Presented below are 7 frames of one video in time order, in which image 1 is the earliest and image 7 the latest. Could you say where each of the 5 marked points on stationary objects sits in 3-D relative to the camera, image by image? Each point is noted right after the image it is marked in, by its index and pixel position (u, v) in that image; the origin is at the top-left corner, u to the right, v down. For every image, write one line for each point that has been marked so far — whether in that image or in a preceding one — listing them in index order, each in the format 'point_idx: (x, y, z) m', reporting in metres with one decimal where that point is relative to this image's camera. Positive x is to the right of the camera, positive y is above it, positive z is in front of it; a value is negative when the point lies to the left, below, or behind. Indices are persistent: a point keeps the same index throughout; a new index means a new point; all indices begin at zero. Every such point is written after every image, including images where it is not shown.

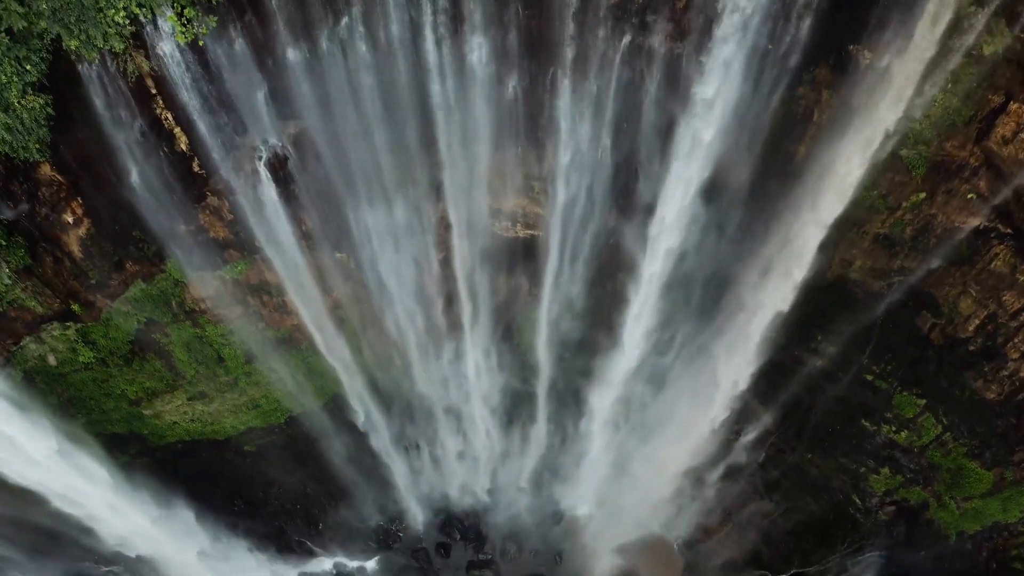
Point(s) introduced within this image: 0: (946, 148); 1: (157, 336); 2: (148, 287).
0: (+6.1, +1.9, +8.8) m
1: (-6.0, -0.8, +10.6) m
2: (-5.7, 0.0, +9.9) m
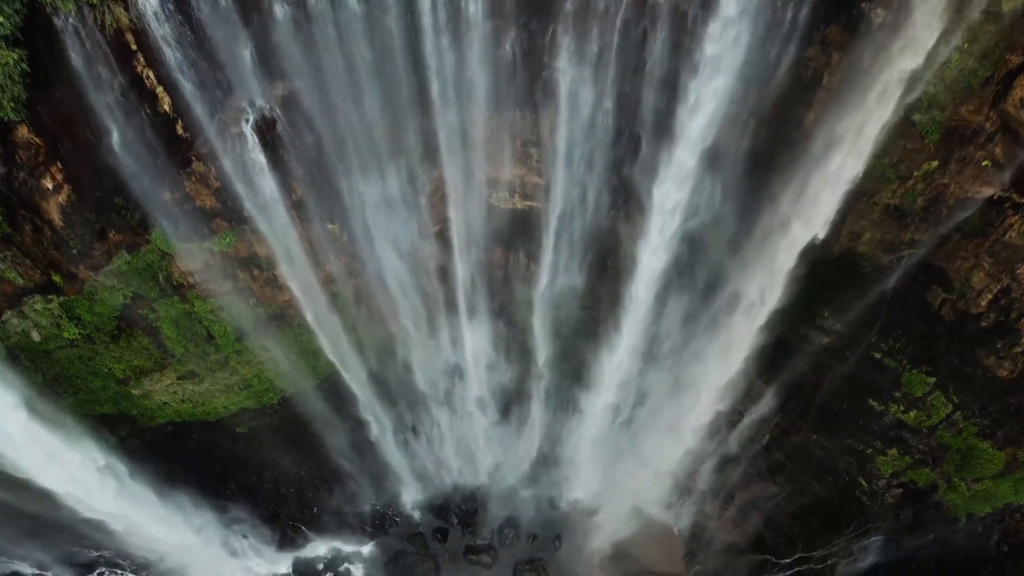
0: (+6.0, +2.3, +8.5) m
1: (-6.0, -0.4, +10.3) m
2: (-5.8, +0.4, +9.6) m
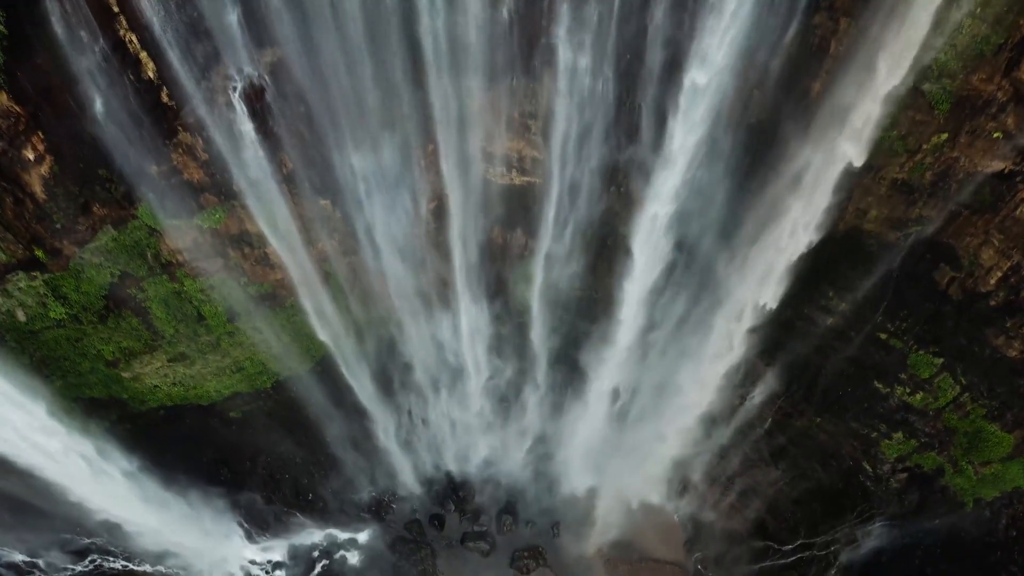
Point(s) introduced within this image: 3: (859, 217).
0: (+6.0, +2.7, +8.2) m
1: (-6.1, -0.1, +10.0) m
2: (-5.8, +0.8, +9.3) m
3: (+5.5, +1.1, +9.9) m
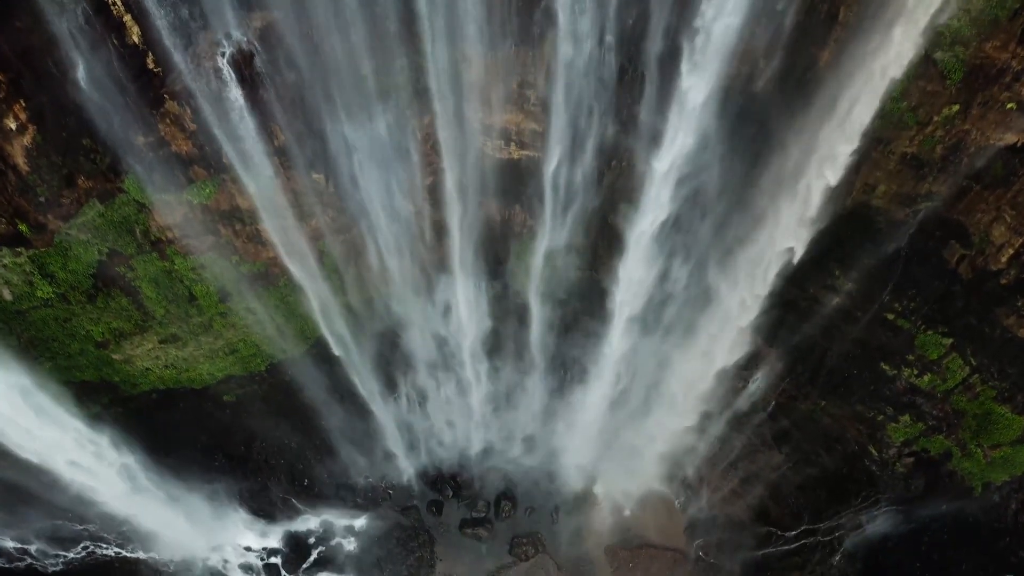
0: (+6.0, +3.0, +7.9) m
1: (-6.1, +0.3, +9.8) m
2: (-5.8, +1.1, +9.1) m
3: (+5.4, +1.5, +9.6) m
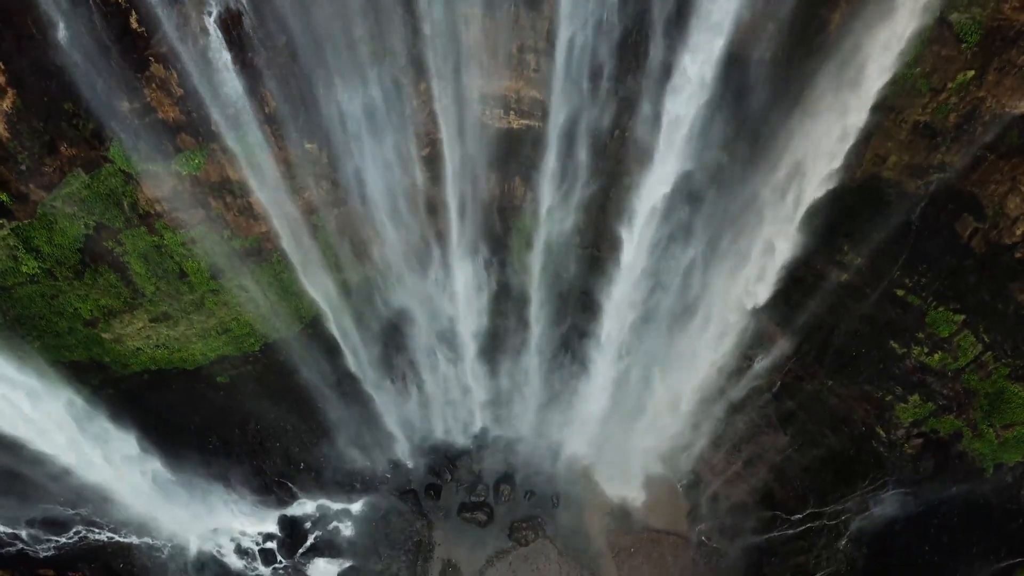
0: (+6.0, +3.4, +7.6) m
1: (-6.1, +0.6, +9.5) m
2: (-5.8, +1.5, +8.8) m
3: (+5.4, +1.8, +9.3) m
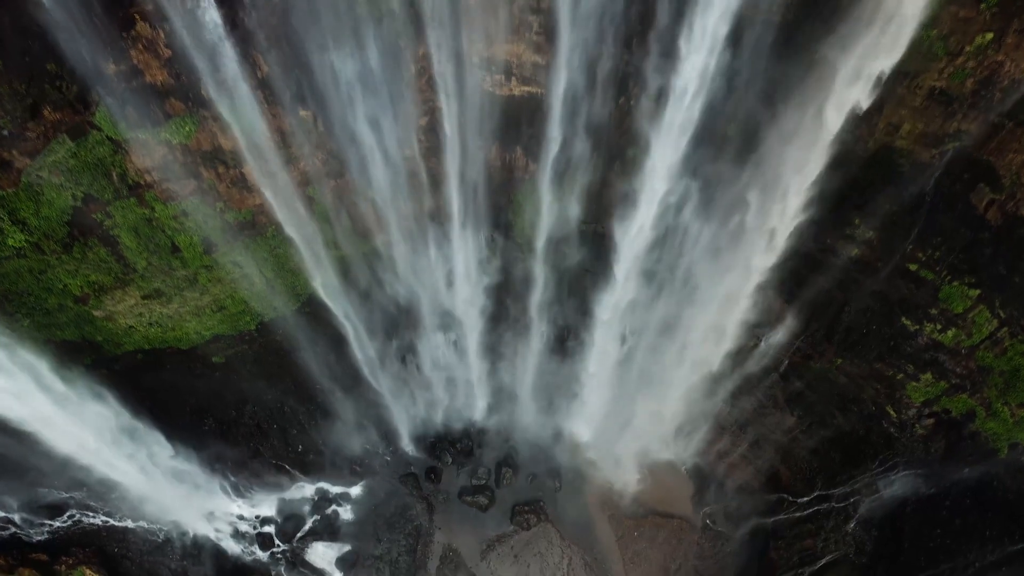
0: (+6.0, +3.8, +7.3) m
1: (-6.1, +1.0, +9.2) m
2: (-5.8, +1.9, +8.5) m
3: (+5.4, +2.2, +9.0) m
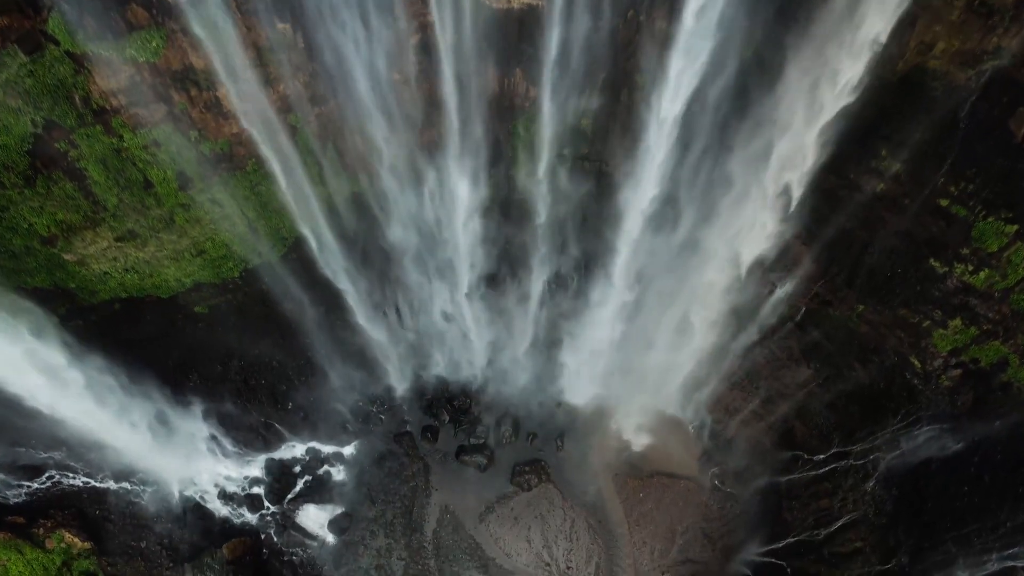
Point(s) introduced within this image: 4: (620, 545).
0: (+5.9, +4.6, +6.4) m
1: (-6.1, +1.9, +8.5) m
2: (-5.9, +2.7, +7.7) m
3: (+5.4, +3.1, +8.2) m
4: (+2.0, -4.6, +11.3) m
